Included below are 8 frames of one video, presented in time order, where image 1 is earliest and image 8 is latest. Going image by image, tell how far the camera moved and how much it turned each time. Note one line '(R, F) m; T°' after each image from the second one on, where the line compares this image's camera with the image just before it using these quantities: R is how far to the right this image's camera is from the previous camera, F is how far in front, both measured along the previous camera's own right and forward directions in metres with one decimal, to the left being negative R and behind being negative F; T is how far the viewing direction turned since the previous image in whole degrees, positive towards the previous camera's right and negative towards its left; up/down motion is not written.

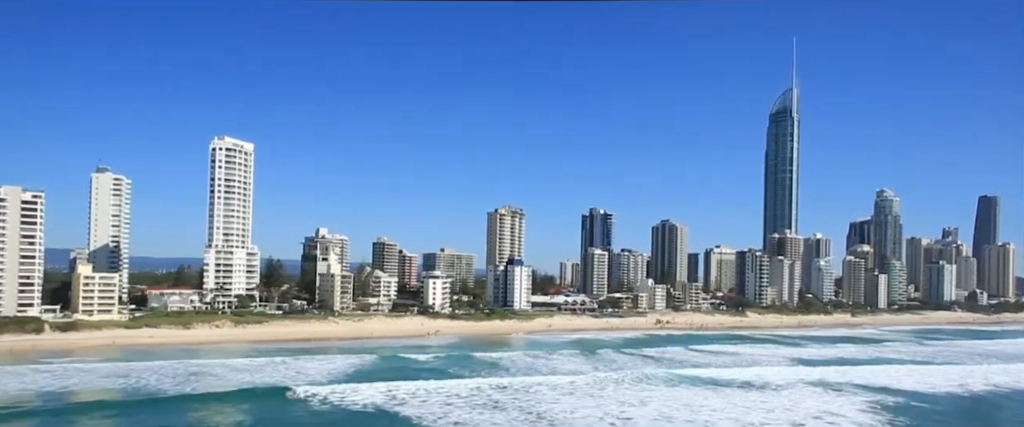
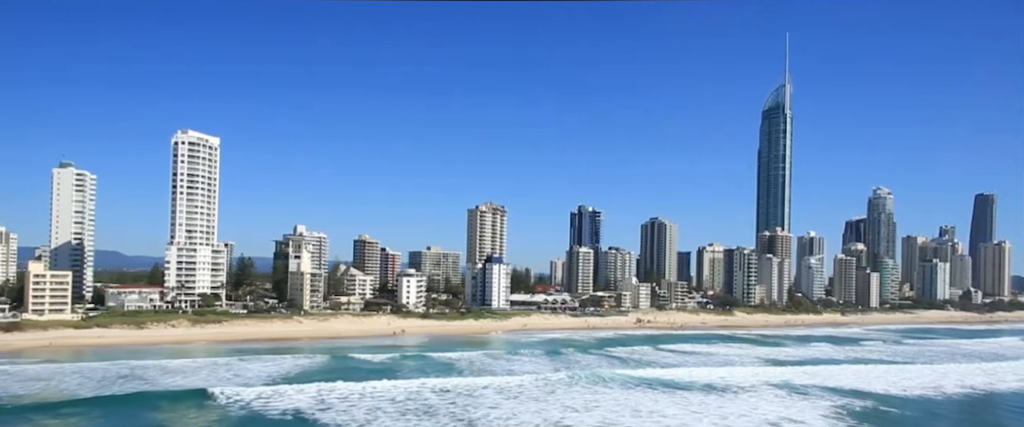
(+1.4, +1.1) m; 0°
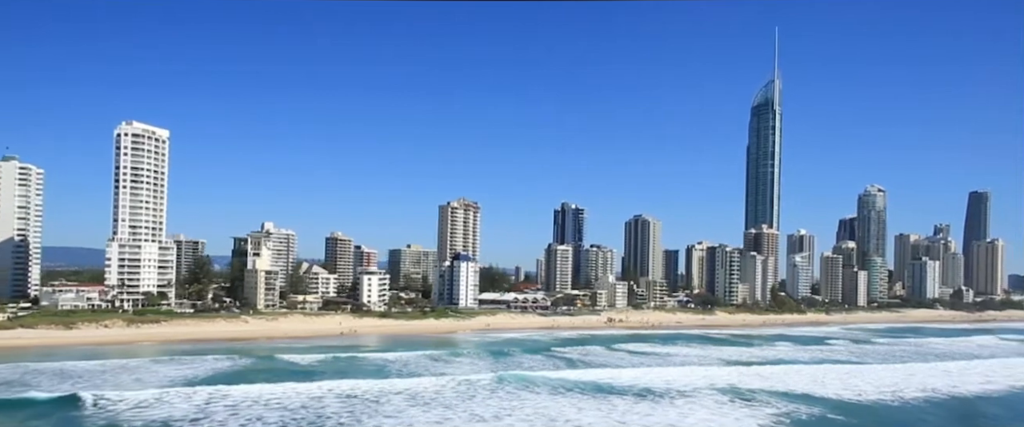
(+2.0, +1.6) m; 0°
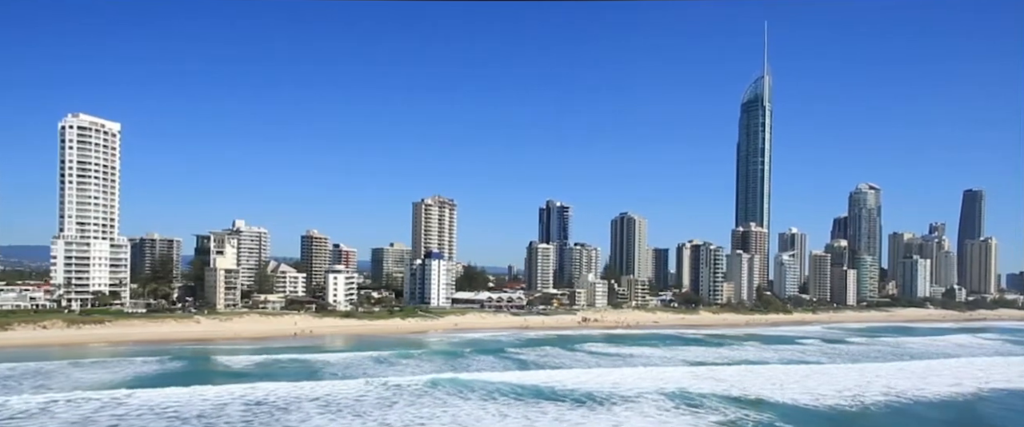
(+1.6, +1.3) m; 0°
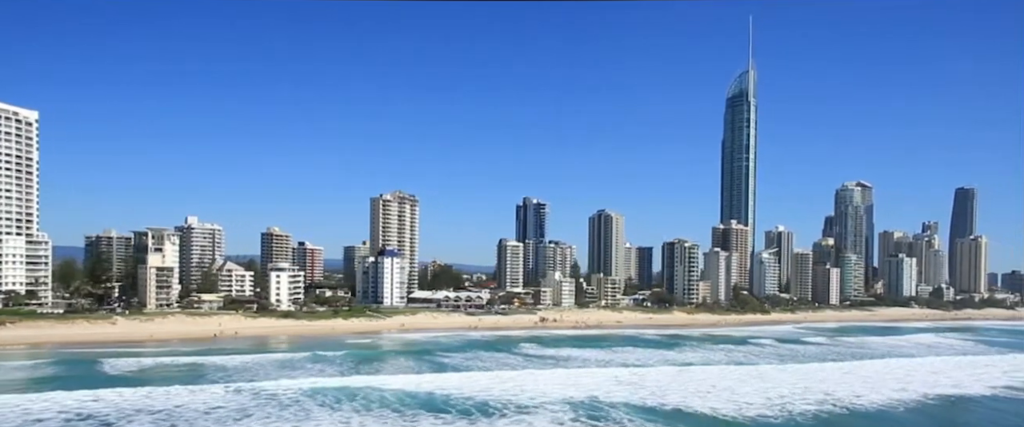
(+2.5, +2.0) m; 0°
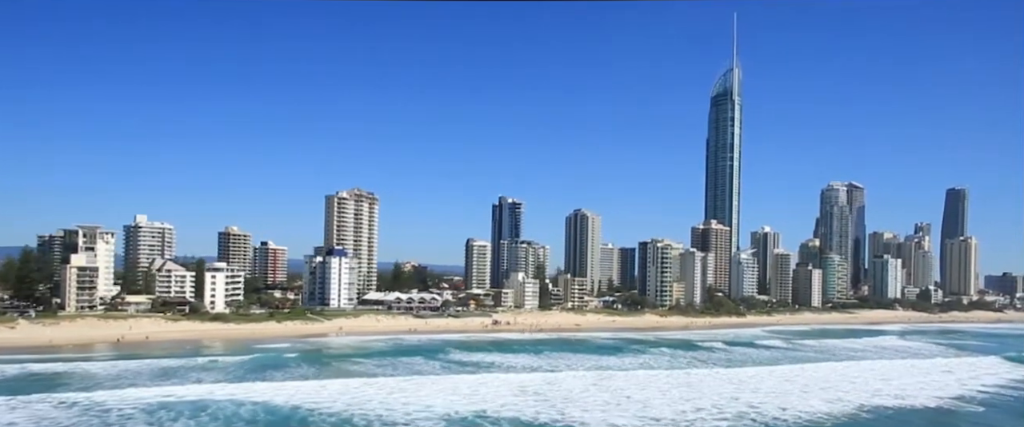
(+2.5, +2.1) m; 0°
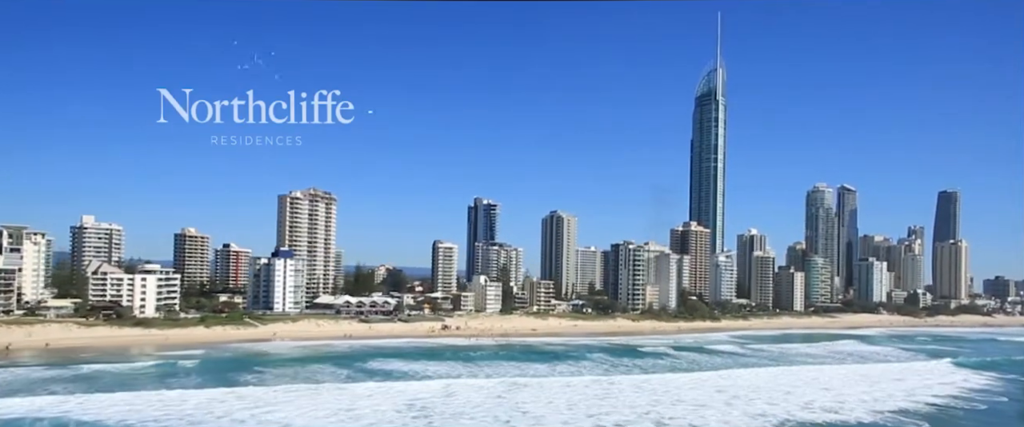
(+2.5, +2.0) m; 0°
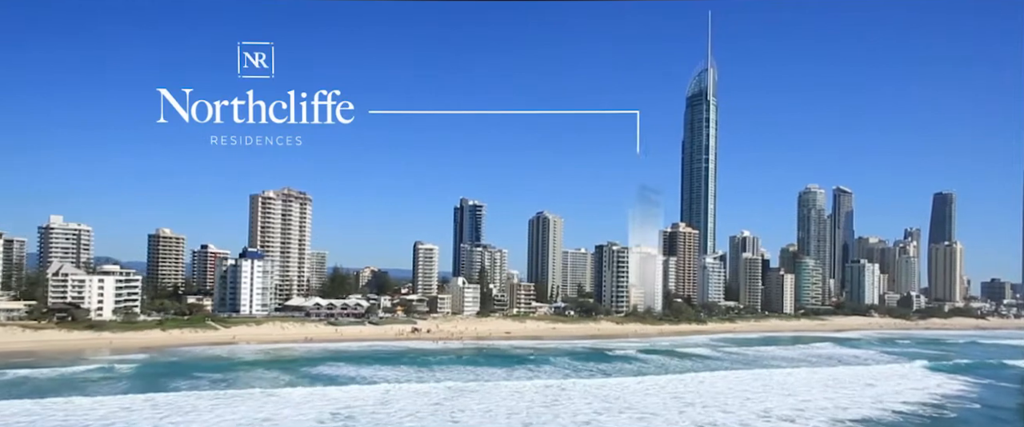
(+1.4, +1.1) m; 0°
